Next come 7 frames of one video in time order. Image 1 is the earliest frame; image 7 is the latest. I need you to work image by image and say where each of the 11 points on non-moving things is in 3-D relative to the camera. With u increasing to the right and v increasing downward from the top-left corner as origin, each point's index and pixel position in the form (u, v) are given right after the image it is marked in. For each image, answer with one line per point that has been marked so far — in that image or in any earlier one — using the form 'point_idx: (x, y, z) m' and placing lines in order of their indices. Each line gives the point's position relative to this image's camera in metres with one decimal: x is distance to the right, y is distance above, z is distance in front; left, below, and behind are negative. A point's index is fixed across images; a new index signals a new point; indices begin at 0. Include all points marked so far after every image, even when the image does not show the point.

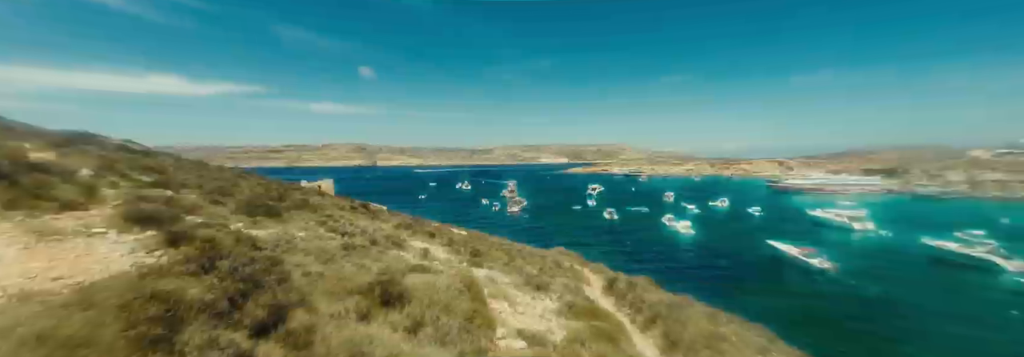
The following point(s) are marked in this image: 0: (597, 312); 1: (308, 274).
0: (+4.1, -6.2, +16.8) m
1: (-6.2, -3.0, +11.2) m
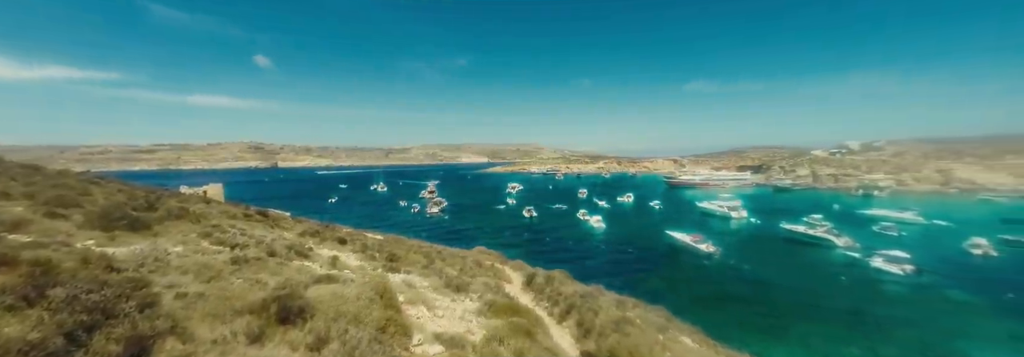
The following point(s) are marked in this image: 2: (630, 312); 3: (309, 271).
0: (+0.2, -6.1, +17.1) m
1: (-8.8, -3.1, +9.6) m
2: (+6.0, -6.7, +18.1) m
3: (-9.4, -4.3, +16.7) m
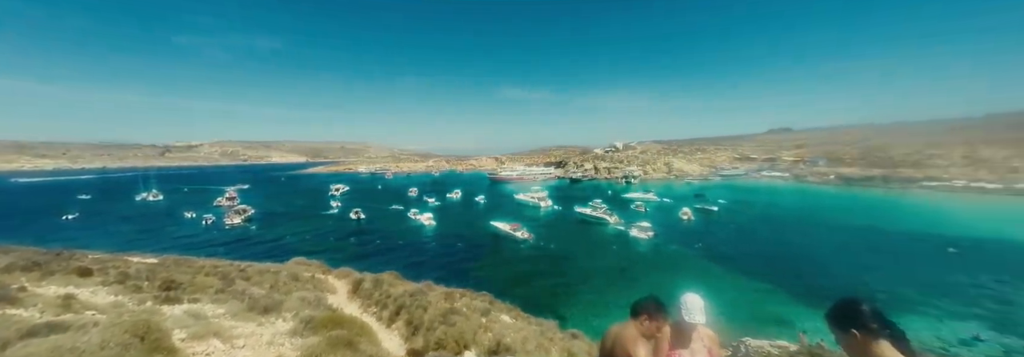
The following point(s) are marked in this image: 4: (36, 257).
0: (-7.8, -6.3, +16.2) m
1: (-13.2, -3.8, +5.6) m
2: (-3.0, -6.7, +19.4) m
3: (-16.5, -4.8, +11.9) m
4: (-26.3, -4.4, +20.0) m
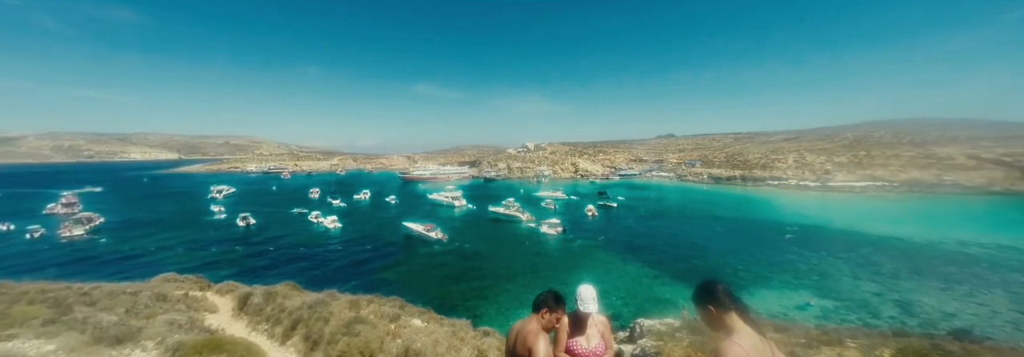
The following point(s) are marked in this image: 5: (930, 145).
0: (-11.7, -6.5, +14.2) m
1: (-14.7, -4.1, +2.7) m
2: (-7.6, -6.7, +18.4) m
3: (-19.3, -5.1, +8.2) m
4: (-30.5, -4.6, +14.0) m
5: (+23.8, +2.0, +20.6) m
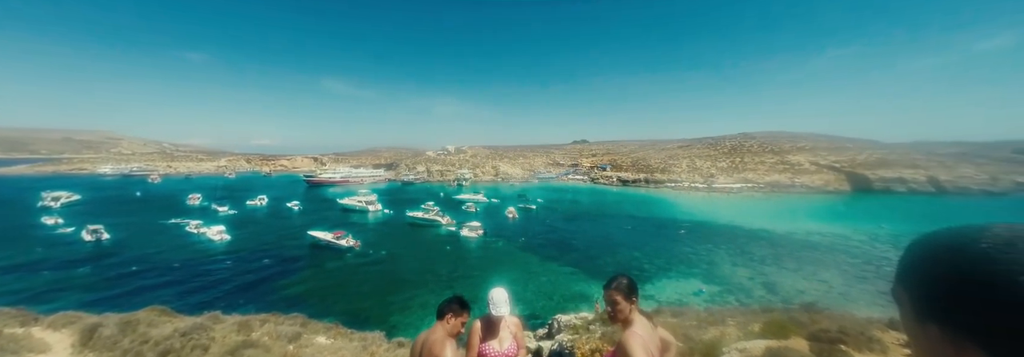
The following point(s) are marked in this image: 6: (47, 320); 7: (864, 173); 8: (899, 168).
0: (-14.6, -6.6, +11.2) m
1: (-15.2, -4.2, -0.6) m
2: (-11.5, -6.9, +16.2) m
3: (-20.8, -5.3, +3.8) m
4: (-33.1, -4.8, +7.2) m
5: (+18.8, +1.8, +24.8) m
6: (-20.8, -6.2, +16.2) m
7: (+19.1, +0.3, +19.5) m
8: (+18.2, +0.5, +16.8) m
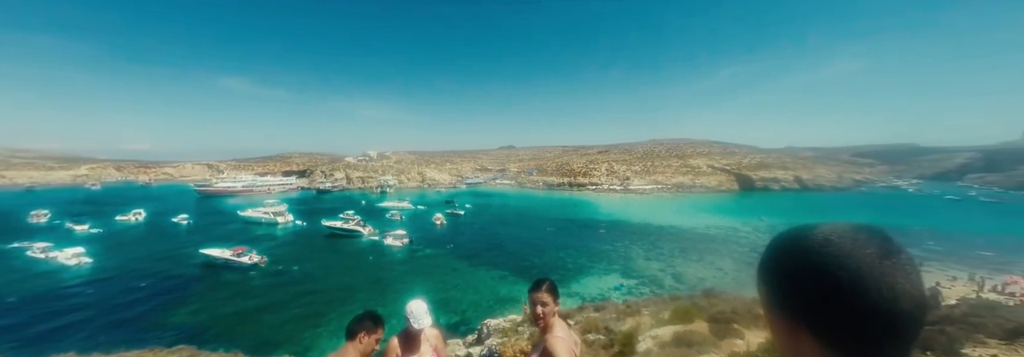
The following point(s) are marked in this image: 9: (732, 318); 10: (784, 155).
0: (-16.6, -7.1, +8.2) m
1: (-15.0, -4.5, -3.6) m
2: (-14.5, -7.4, +13.6) m
3: (-21.3, -5.7, -0.3) m
4: (-34.0, -5.4, +0.7) m
5: (+13.5, +1.7, +27.9) m
6: (-23.6, -6.8, +11.9) m
7: (+14.9, +0.2, +22.7) m
8: (+14.4, +0.5, +19.9) m
9: (+9.5, -6.1, +15.7) m
10: (+12.5, +1.0, +16.6) m
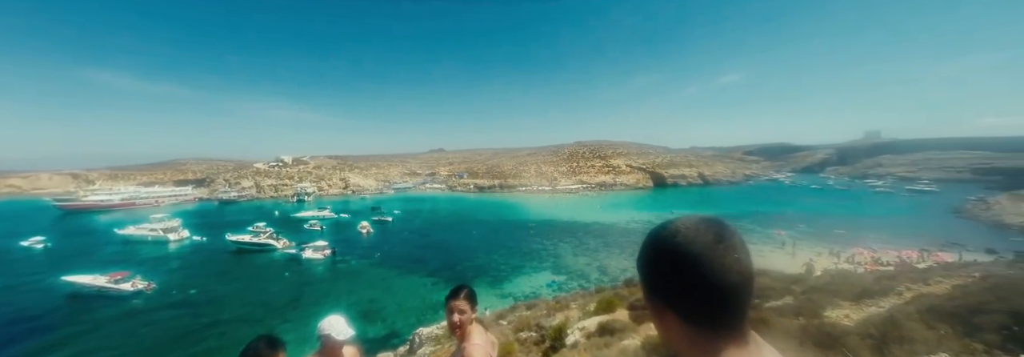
0: (-17.9, -7.7, +5.2) m
1: (-14.3, -5.1, -6.0) m
2: (-16.8, -7.9, +11.0) m
3: (-21.1, -6.4, -4.0) m
4: (-33.7, -6.4, -5.3) m
5: (+7.9, +1.6, +30.0) m
6: (-25.5, -7.6, +7.6) m
7: (+10.2, +0.2, +25.2) m
8: (+10.3, +0.5, +22.4) m
9: (+6.4, -6.2, +17.3) m
10: (+9.0, +1.0, +18.8) m
